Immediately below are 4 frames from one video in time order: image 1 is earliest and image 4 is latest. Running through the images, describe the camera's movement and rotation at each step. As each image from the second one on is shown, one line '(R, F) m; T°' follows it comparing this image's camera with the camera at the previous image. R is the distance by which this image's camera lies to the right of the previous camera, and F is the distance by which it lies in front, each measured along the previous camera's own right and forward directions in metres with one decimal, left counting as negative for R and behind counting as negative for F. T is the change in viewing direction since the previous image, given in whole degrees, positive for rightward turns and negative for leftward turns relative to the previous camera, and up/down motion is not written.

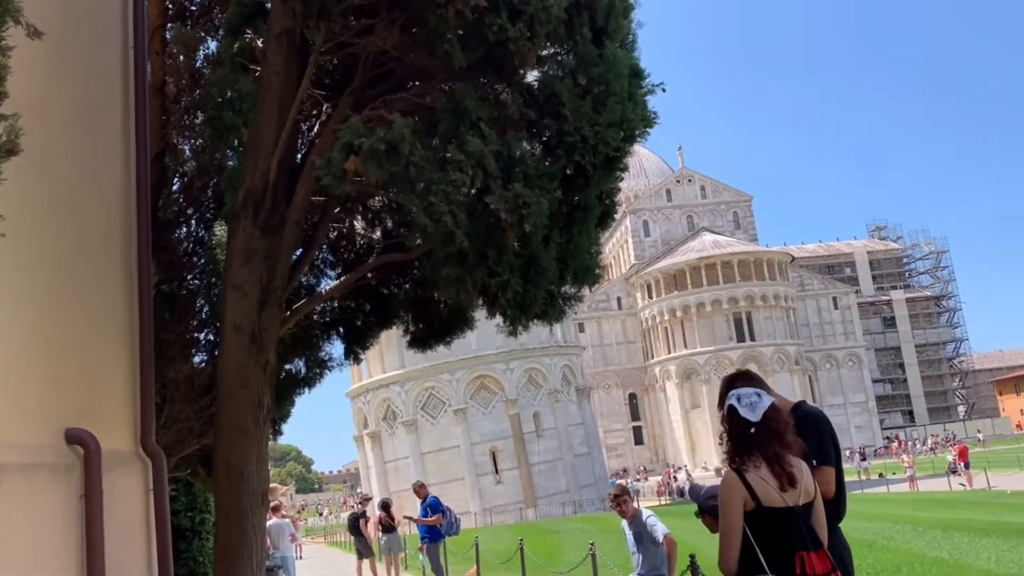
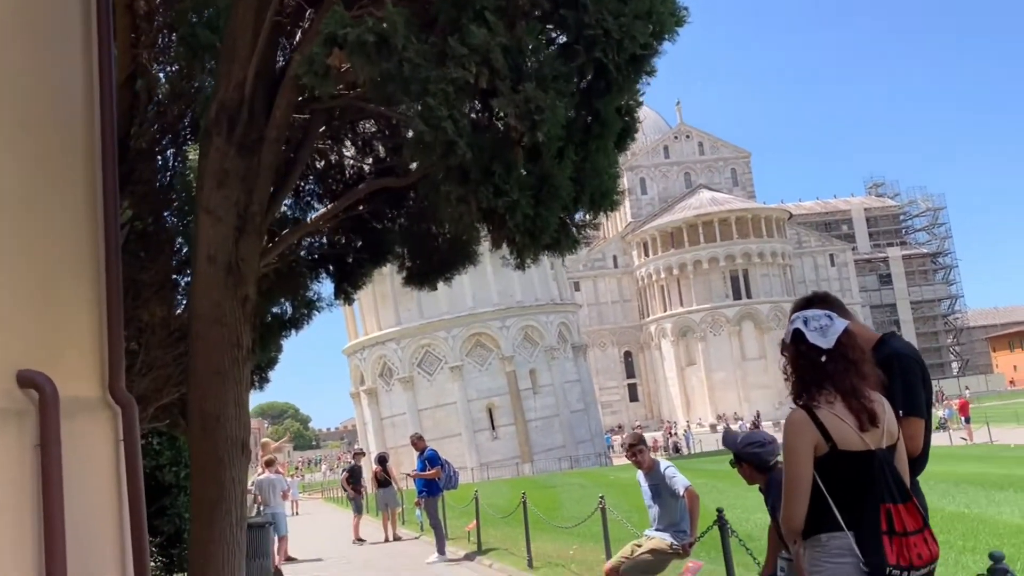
(-0.1, +0.7) m; 0°
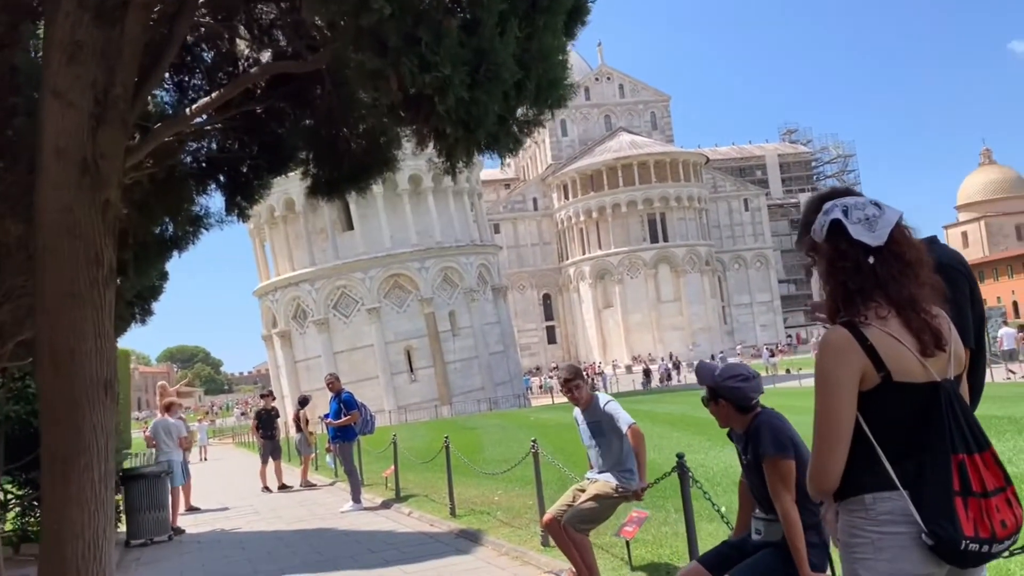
(-0.1, +0.9) m; +6°
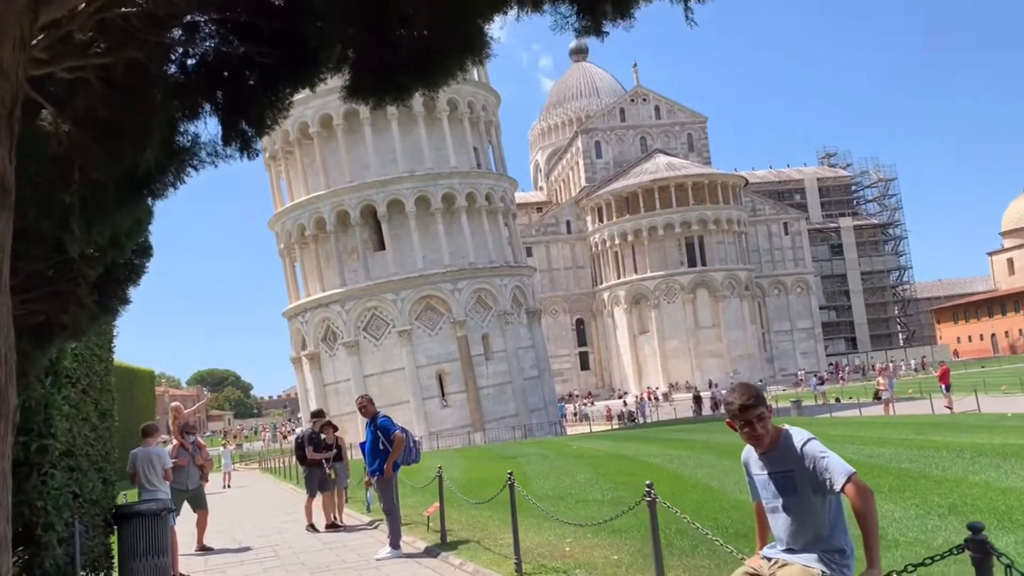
(-0.5, +2.0) m; -2°
